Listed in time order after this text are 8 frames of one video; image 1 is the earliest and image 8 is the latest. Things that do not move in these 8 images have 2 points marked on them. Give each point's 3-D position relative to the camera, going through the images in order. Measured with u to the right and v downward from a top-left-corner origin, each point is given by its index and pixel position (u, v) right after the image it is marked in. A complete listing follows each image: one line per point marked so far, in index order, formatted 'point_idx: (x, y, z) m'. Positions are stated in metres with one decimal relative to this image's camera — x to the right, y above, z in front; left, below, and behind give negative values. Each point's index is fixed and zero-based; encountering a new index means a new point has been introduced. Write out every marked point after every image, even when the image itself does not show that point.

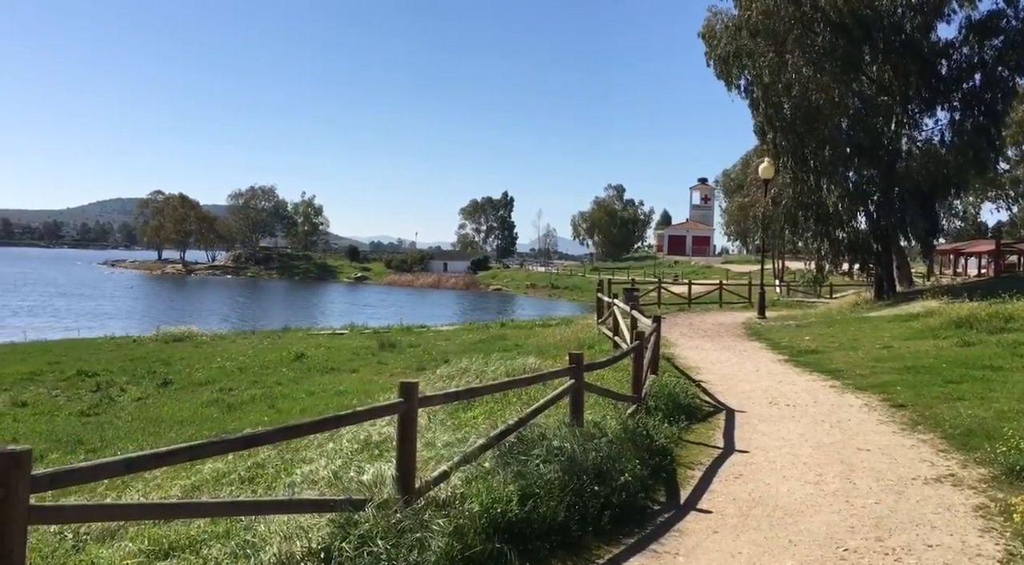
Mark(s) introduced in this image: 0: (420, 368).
0: (-2.2, -2.1, +17.8) m
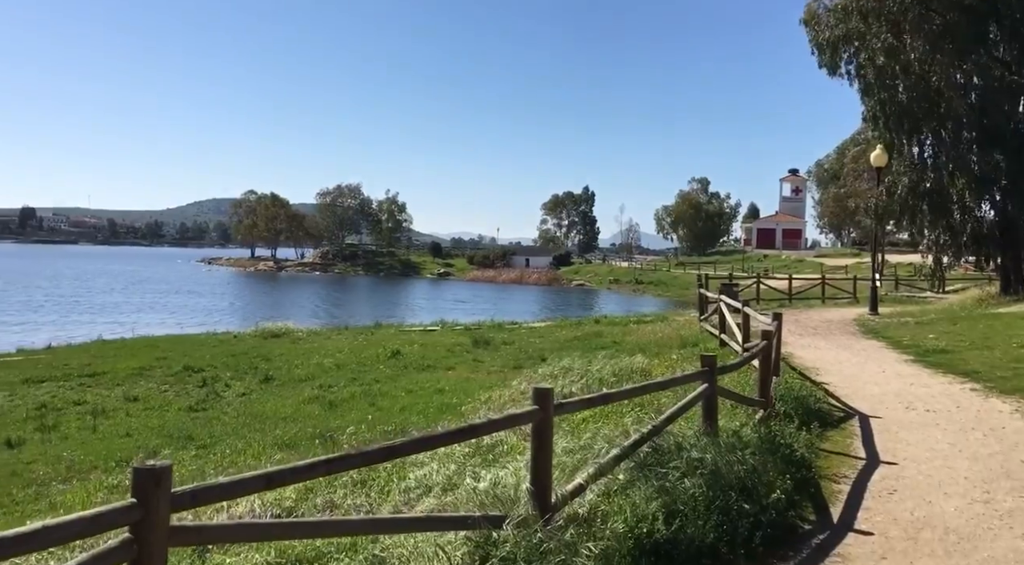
0: (+0.2, -2.0, +17.3) m
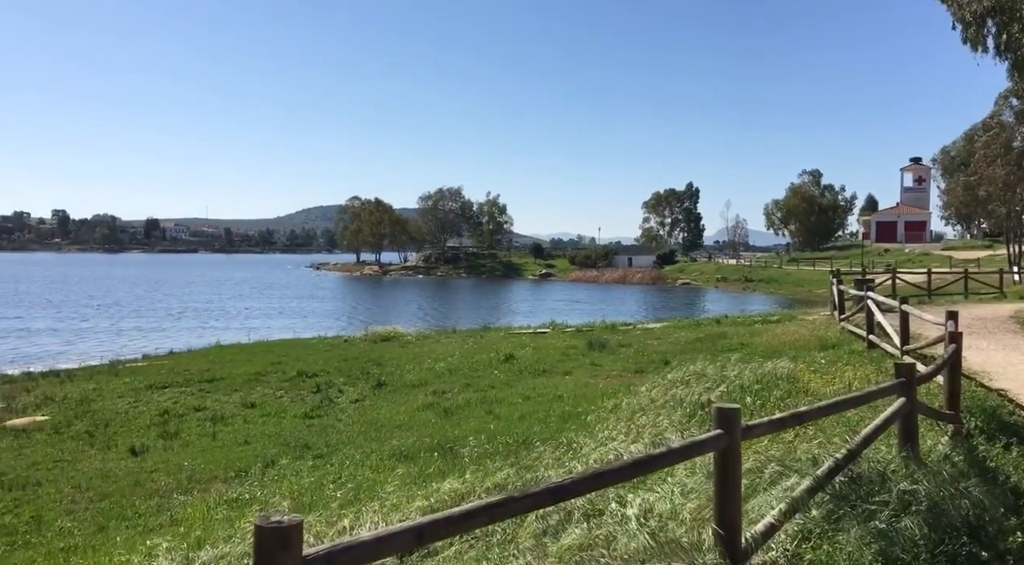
0: (+2.8, -1.9, +16.2) m
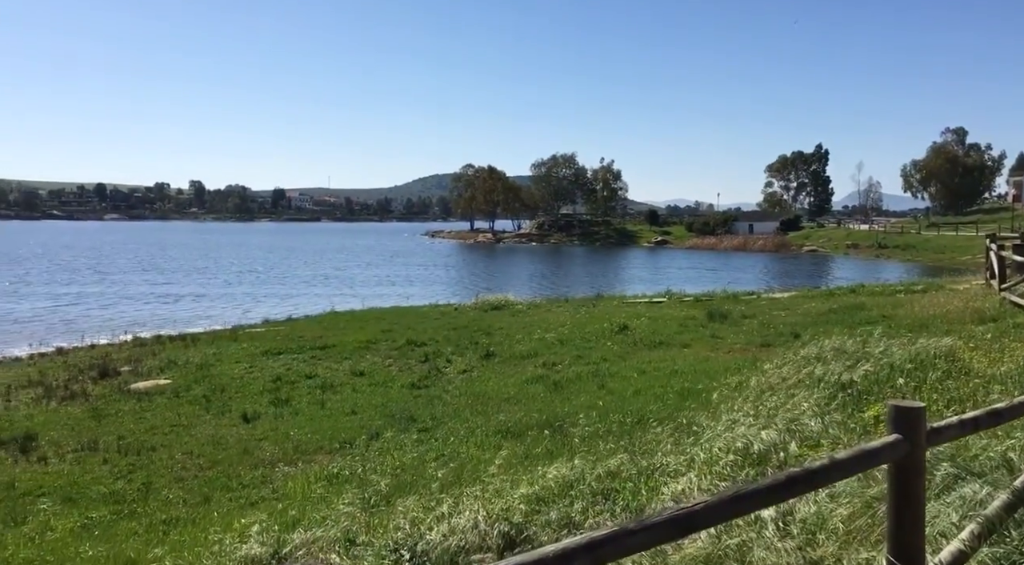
0: (+5.1, -1.3, +14.8) m
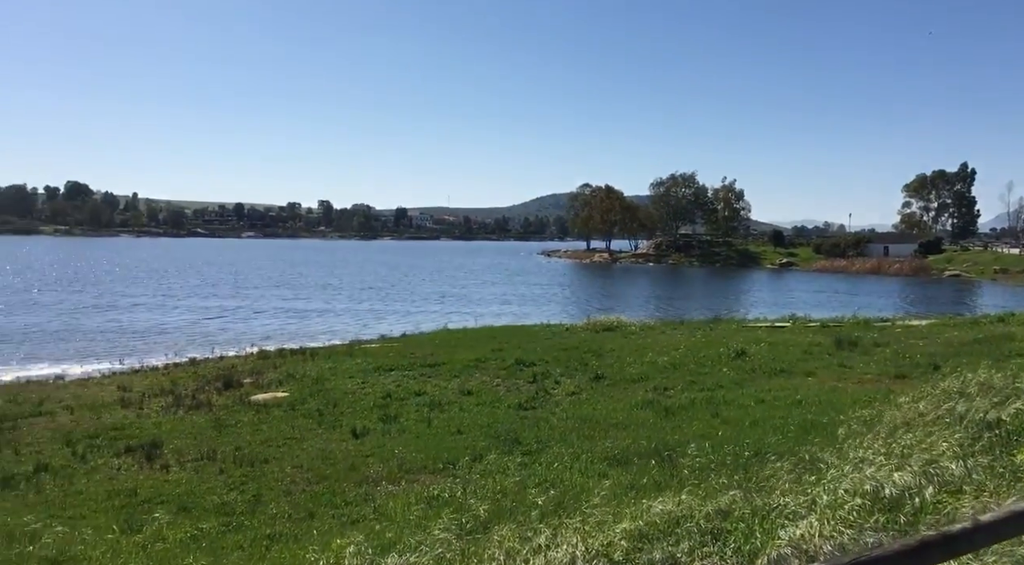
0: (+7.1, -1.8, +13.6) m
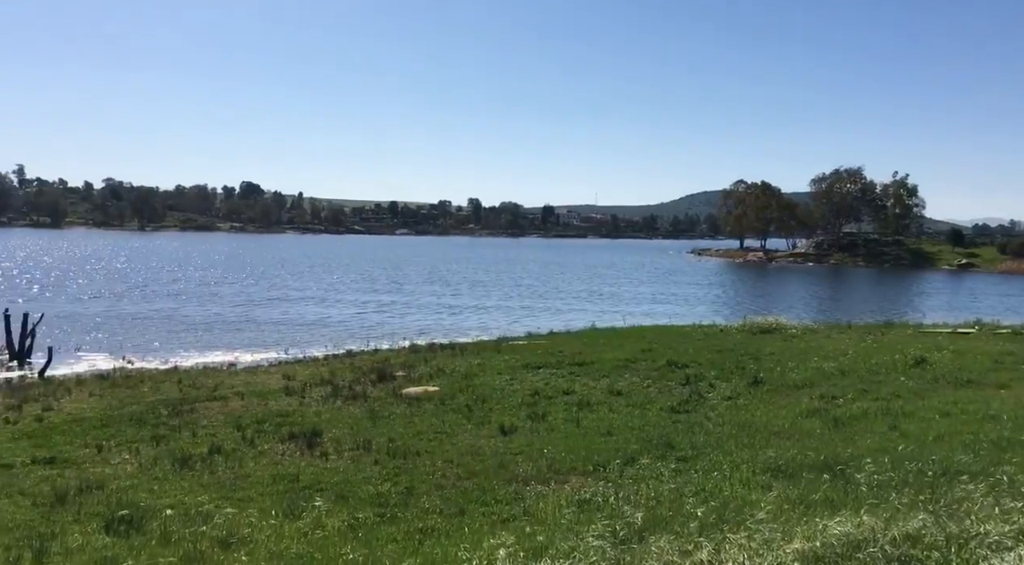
0: (+9.6, -1.8, +11.7) m
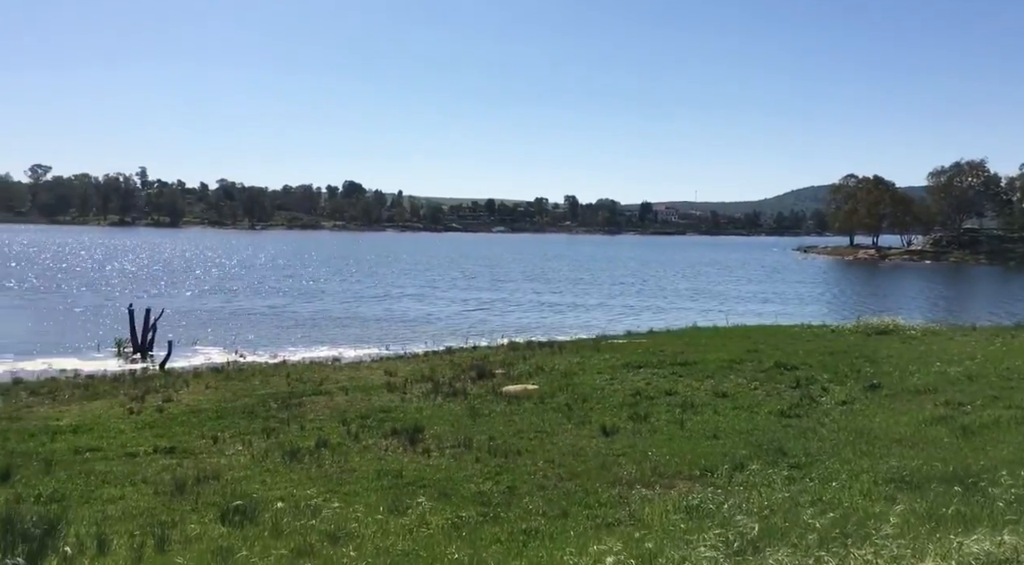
0: (+11.1, -1.7, +10.3) m
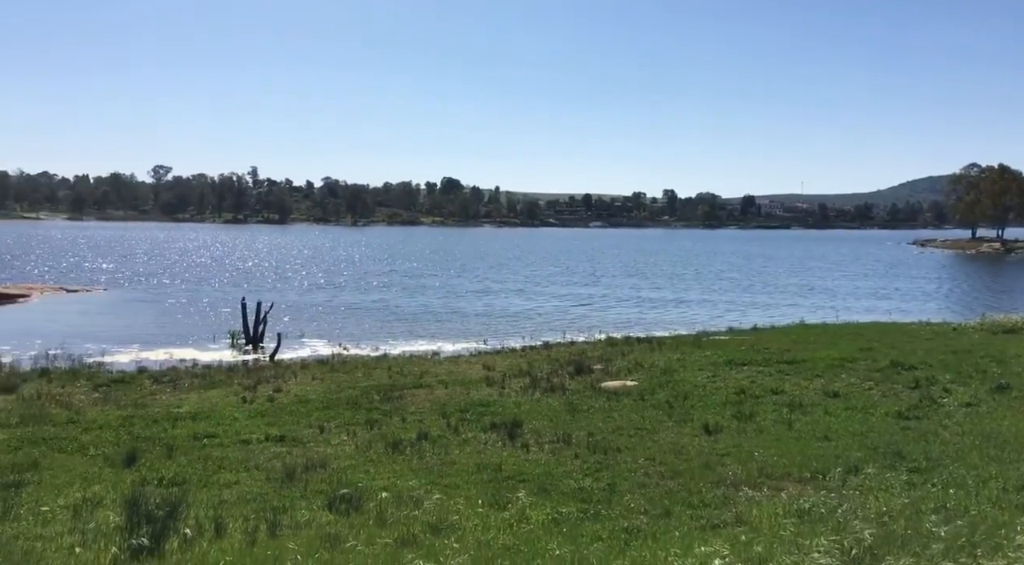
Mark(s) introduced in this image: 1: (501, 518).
0: (+12.3, -1.6, +8.7) m
1: (-0.1, -2.1, +6.7) m
